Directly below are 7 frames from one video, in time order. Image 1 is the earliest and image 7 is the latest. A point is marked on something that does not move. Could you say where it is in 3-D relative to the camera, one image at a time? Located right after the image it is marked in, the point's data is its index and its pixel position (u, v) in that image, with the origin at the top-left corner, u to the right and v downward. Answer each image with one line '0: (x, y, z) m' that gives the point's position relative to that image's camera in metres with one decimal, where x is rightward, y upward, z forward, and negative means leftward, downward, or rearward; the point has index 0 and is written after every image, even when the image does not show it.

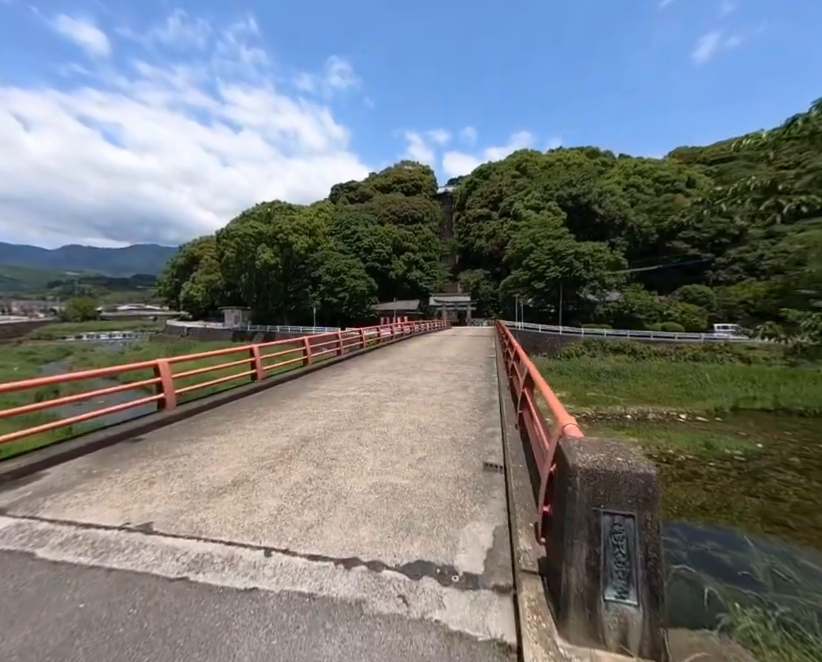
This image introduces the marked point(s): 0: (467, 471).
0: (+0.4, -1.1, +2.6) m
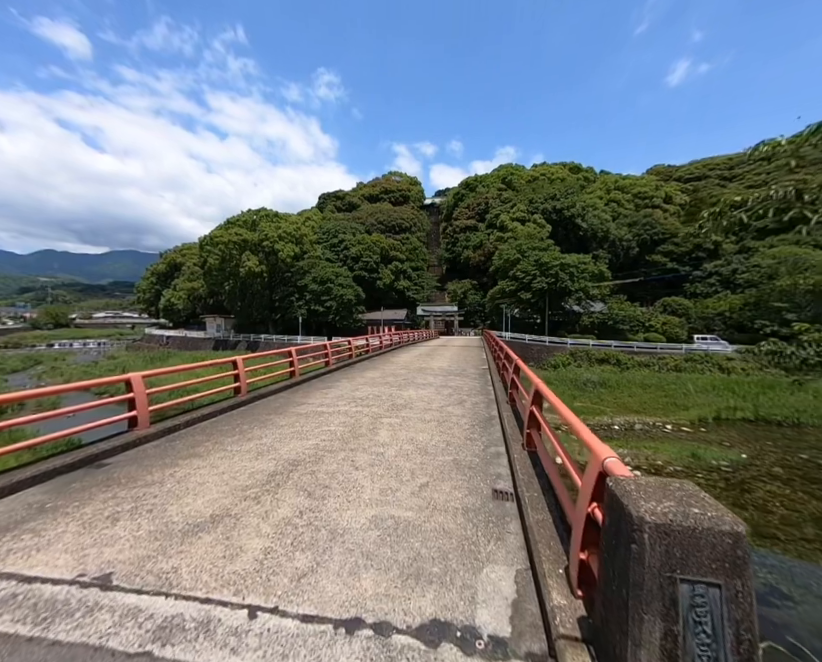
0: (+0.4, -1.2, +2.3) m
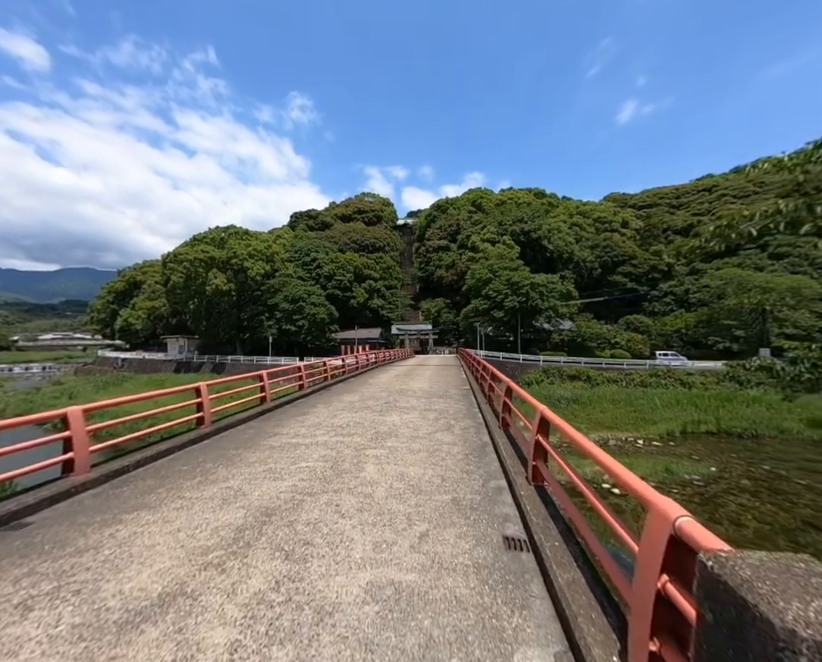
0: (+0.4, -1.3, +2.0) m
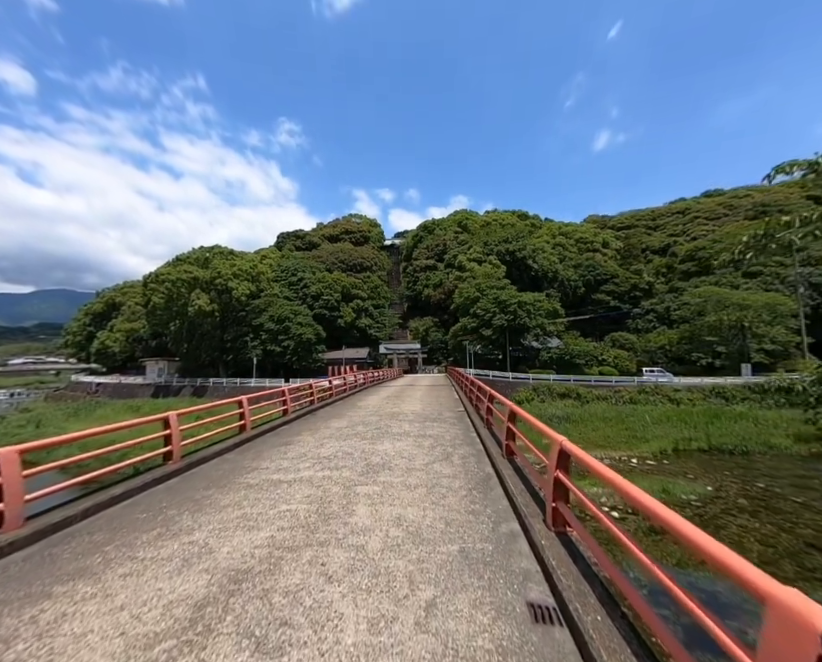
0: (+0.5, -1.4, +1.6) m
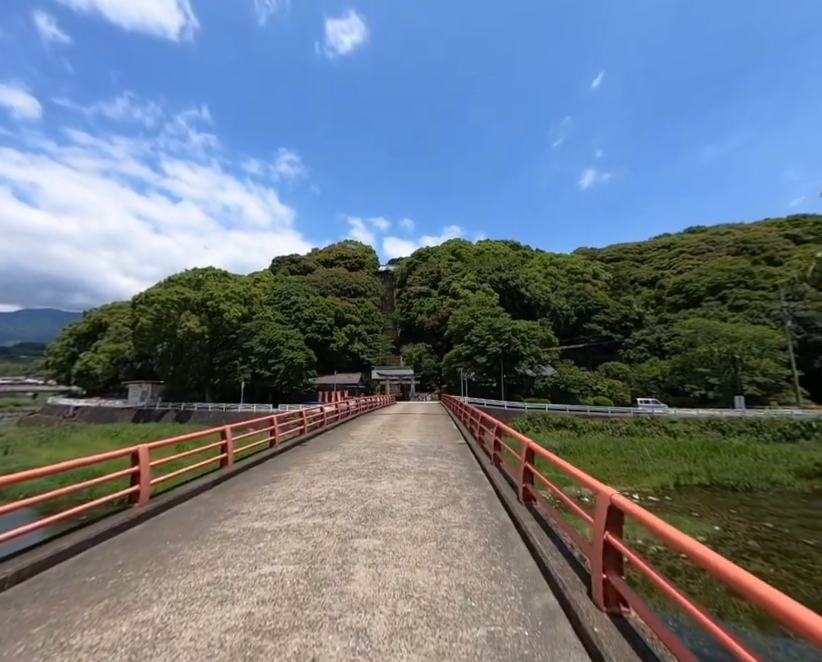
0: (+0.6, -1.5, +1.1) m
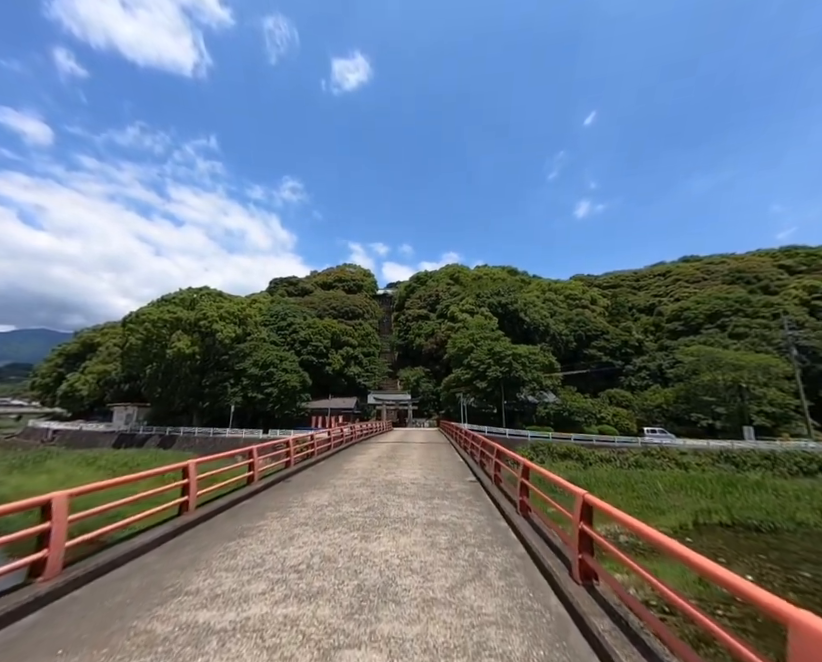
0: (+0.7, -1.4, +0.2) m
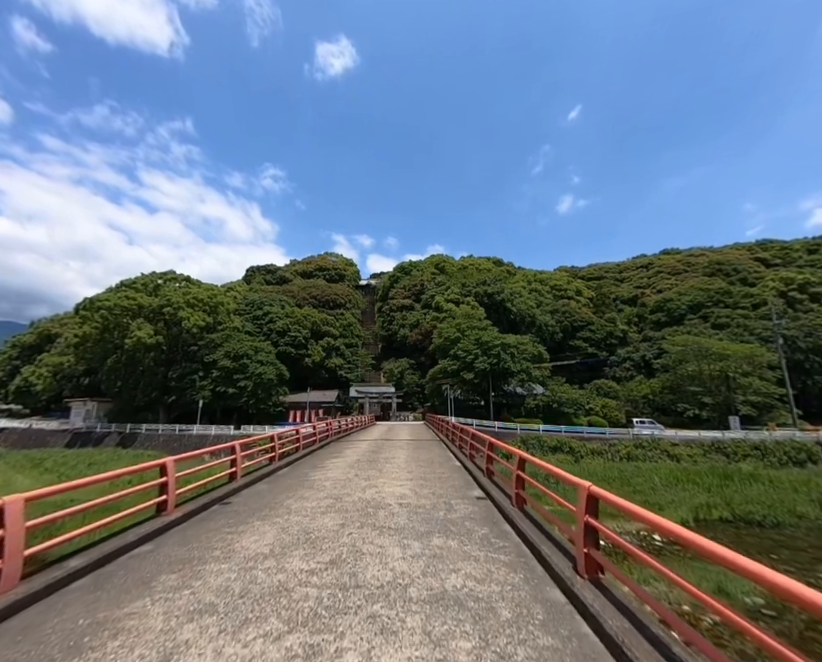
0: (+0.8, -1.1, -1.5) m
